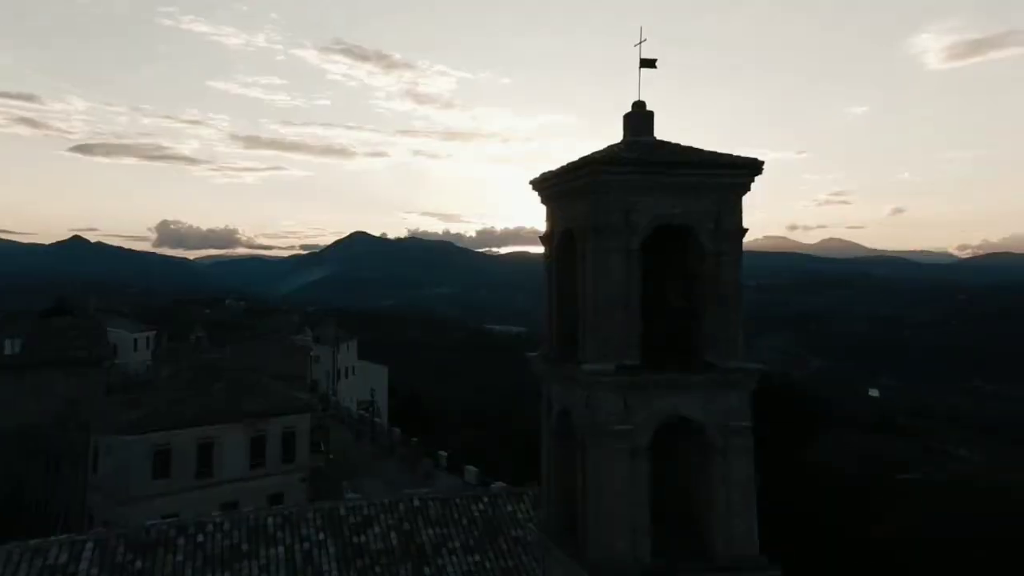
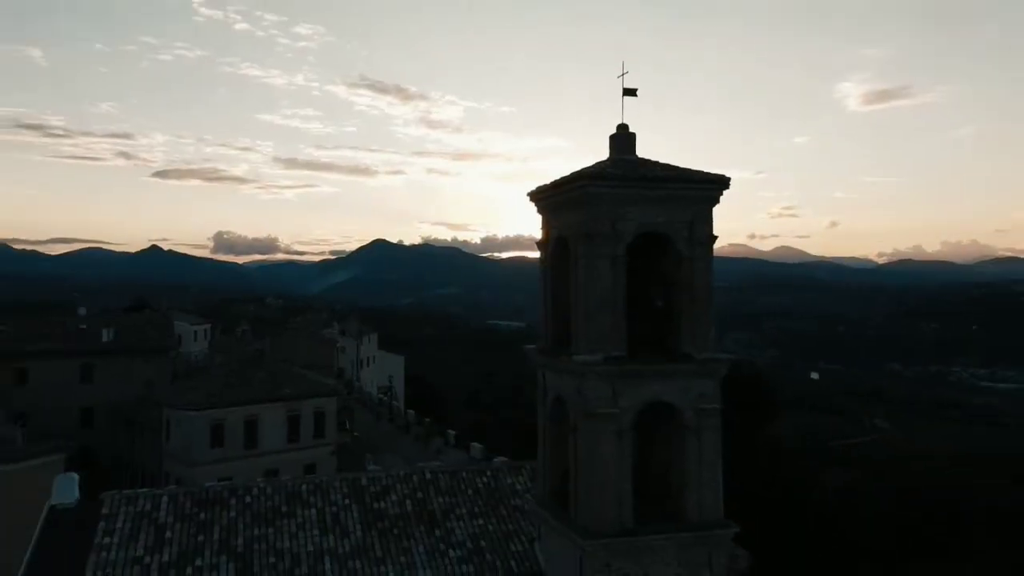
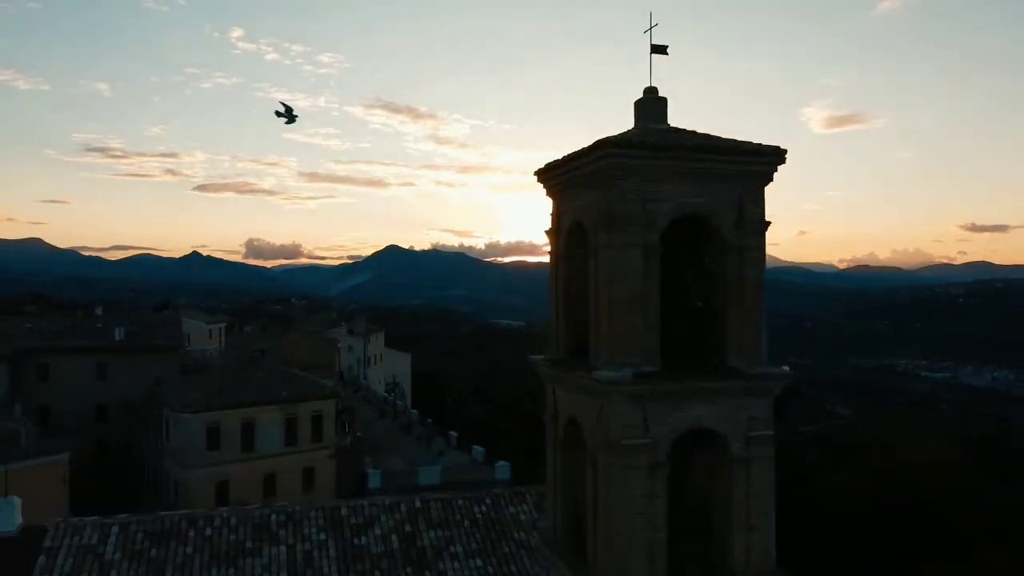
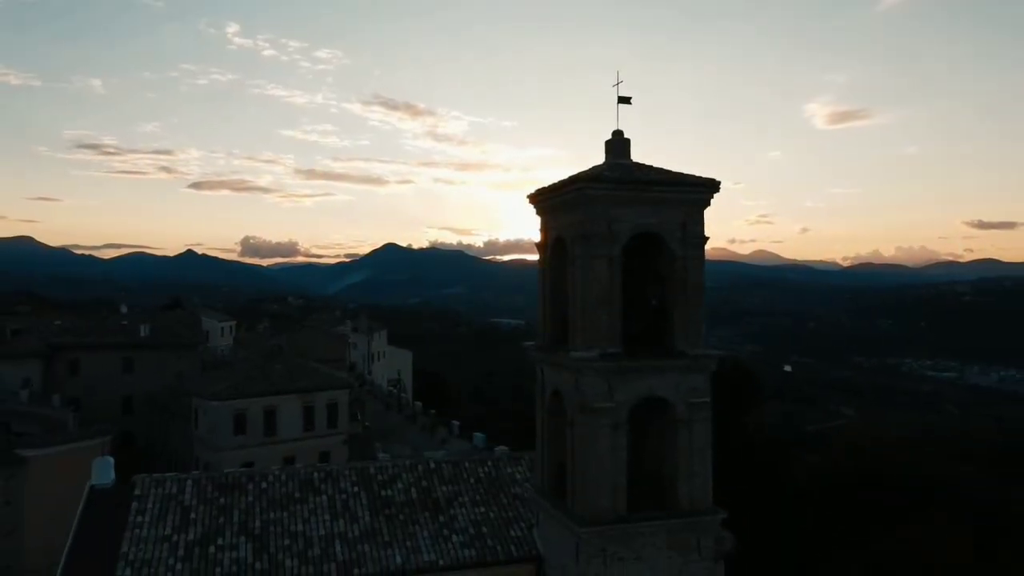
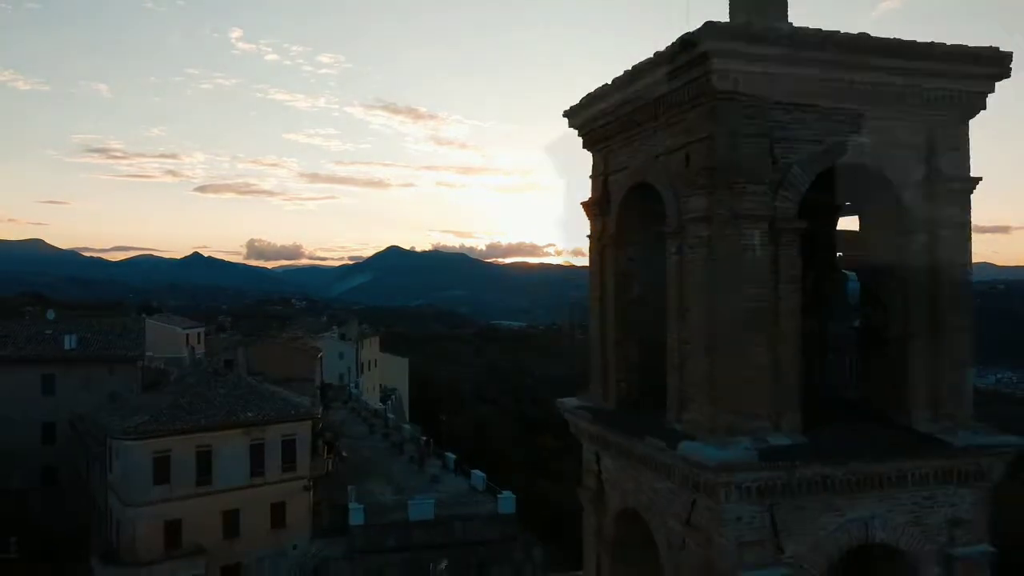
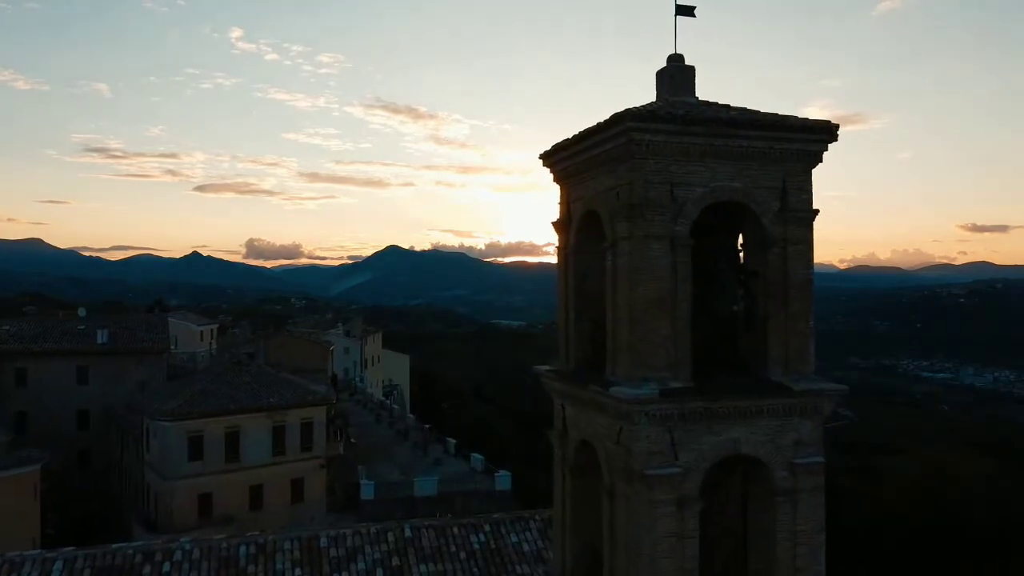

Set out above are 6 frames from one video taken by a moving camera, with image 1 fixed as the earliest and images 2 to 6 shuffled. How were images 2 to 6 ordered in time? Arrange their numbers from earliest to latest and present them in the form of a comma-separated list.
2, 4, 3, 6, 5
